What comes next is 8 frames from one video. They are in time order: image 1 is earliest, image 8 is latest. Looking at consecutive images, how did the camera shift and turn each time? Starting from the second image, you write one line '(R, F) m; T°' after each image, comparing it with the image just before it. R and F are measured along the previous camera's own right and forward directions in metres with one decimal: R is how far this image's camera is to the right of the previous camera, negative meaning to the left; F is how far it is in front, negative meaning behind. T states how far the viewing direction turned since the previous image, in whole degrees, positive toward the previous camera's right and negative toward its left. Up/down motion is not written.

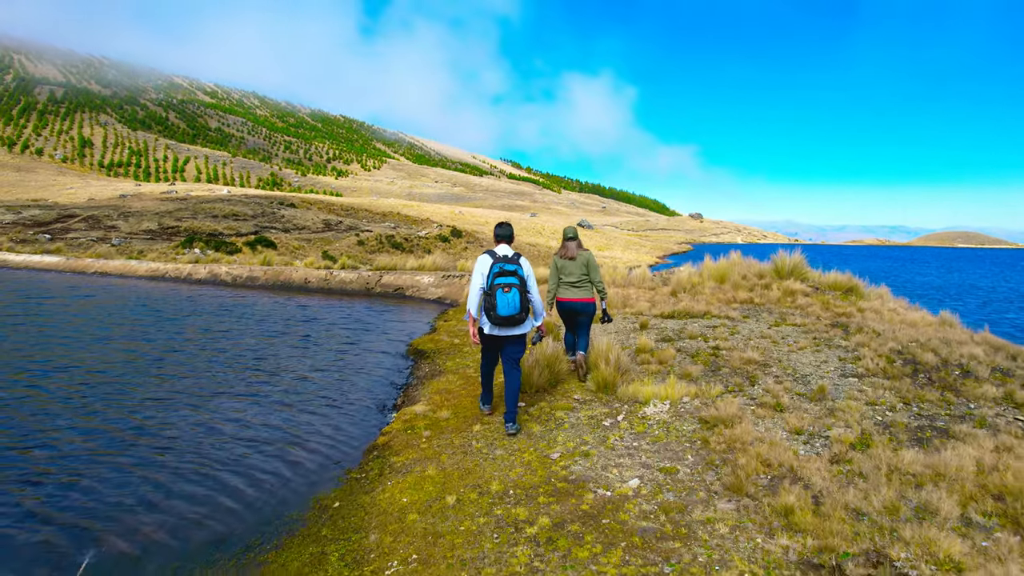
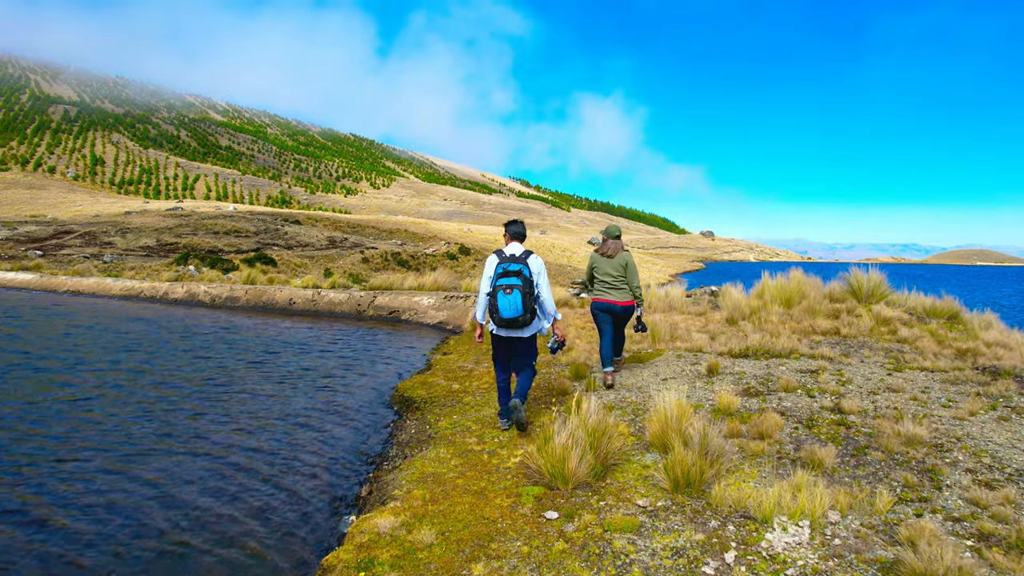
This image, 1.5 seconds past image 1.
(-0.1, +2.3) m; -1°
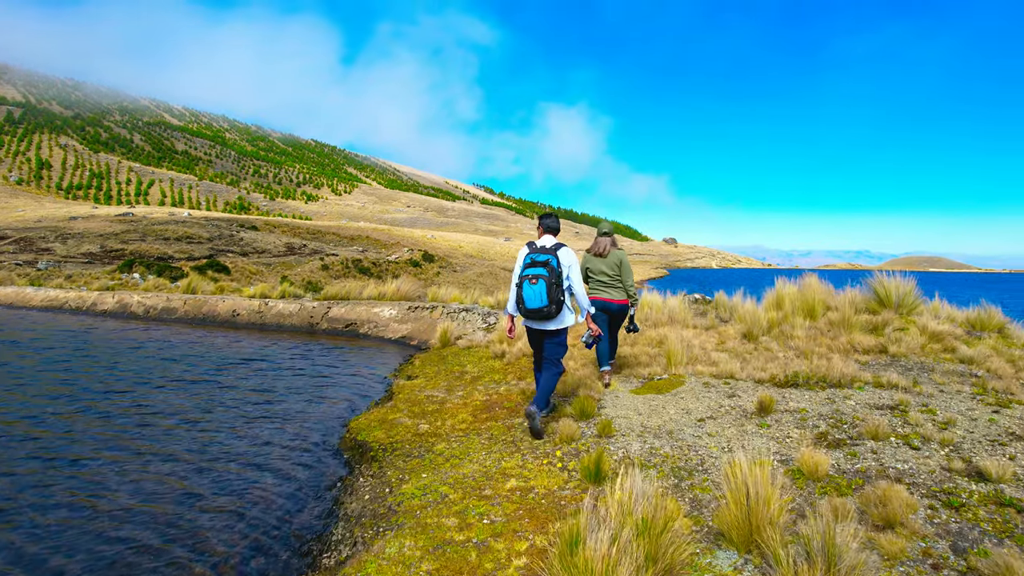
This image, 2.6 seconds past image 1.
(-0.2, +1.6) m; +3°
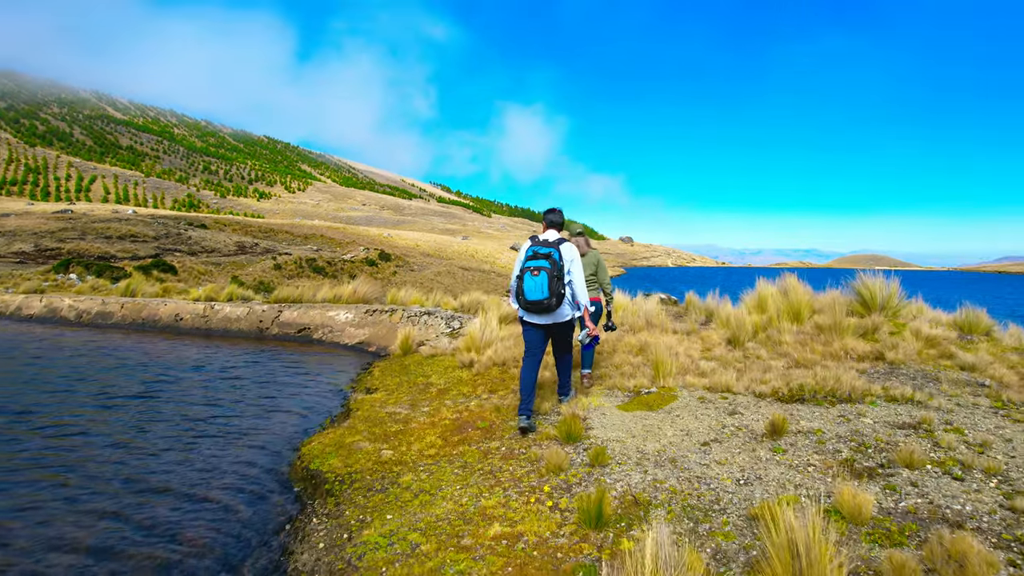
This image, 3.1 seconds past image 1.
(-0.1, +0.6) m; +4°
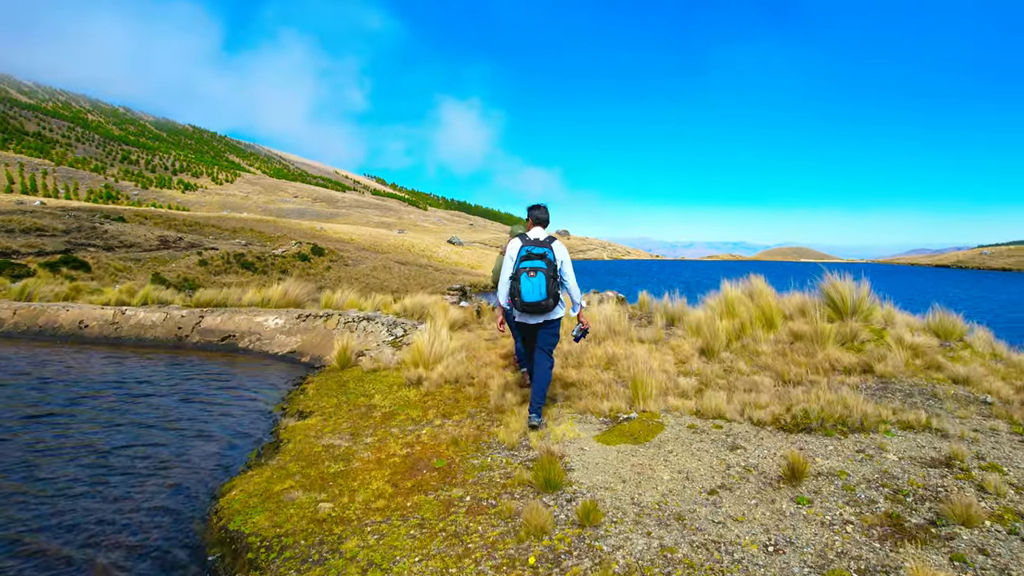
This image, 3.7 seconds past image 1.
(-0.2, +0.8) m; +5°
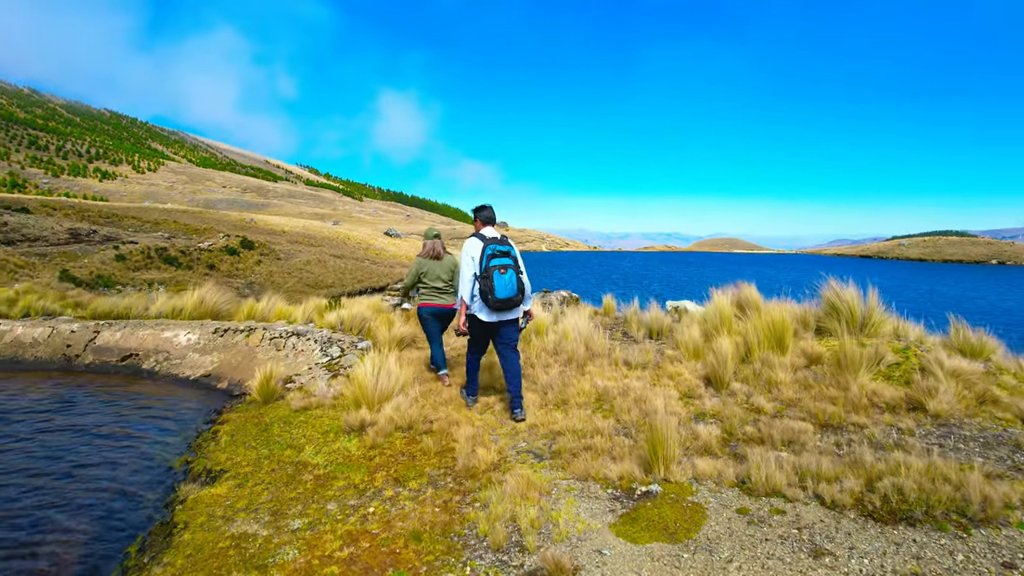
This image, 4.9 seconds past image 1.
(-0.2, +1.3) m; +5°
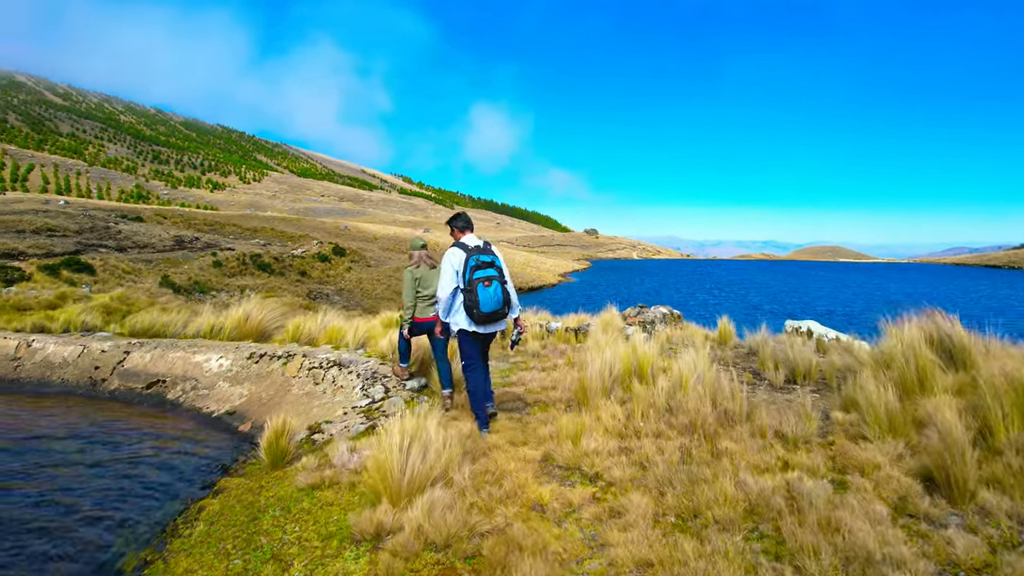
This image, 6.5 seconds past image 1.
(-0.1, +2.0) m; -7°
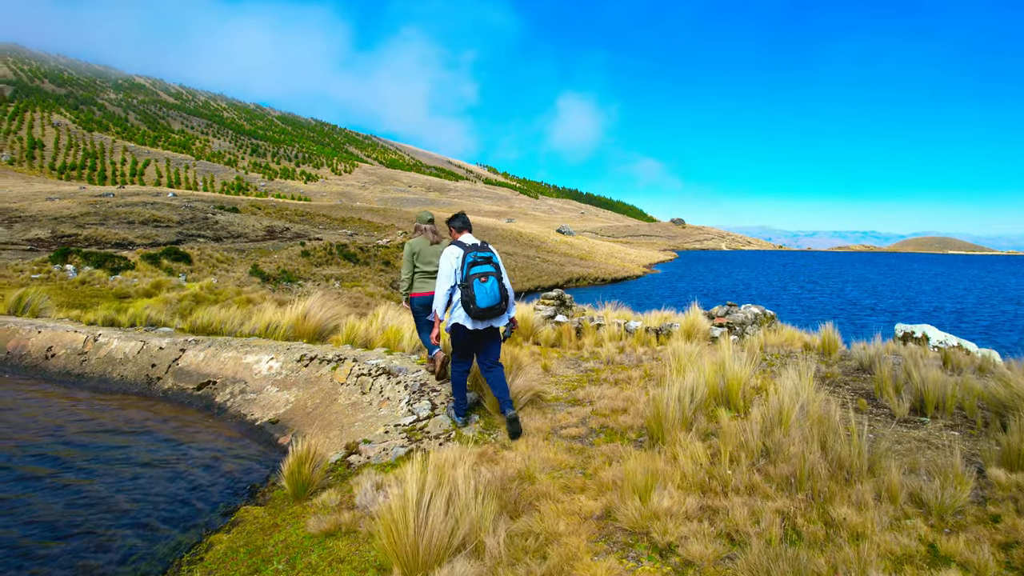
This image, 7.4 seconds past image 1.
(+0.2, +0.9) m; -7°
